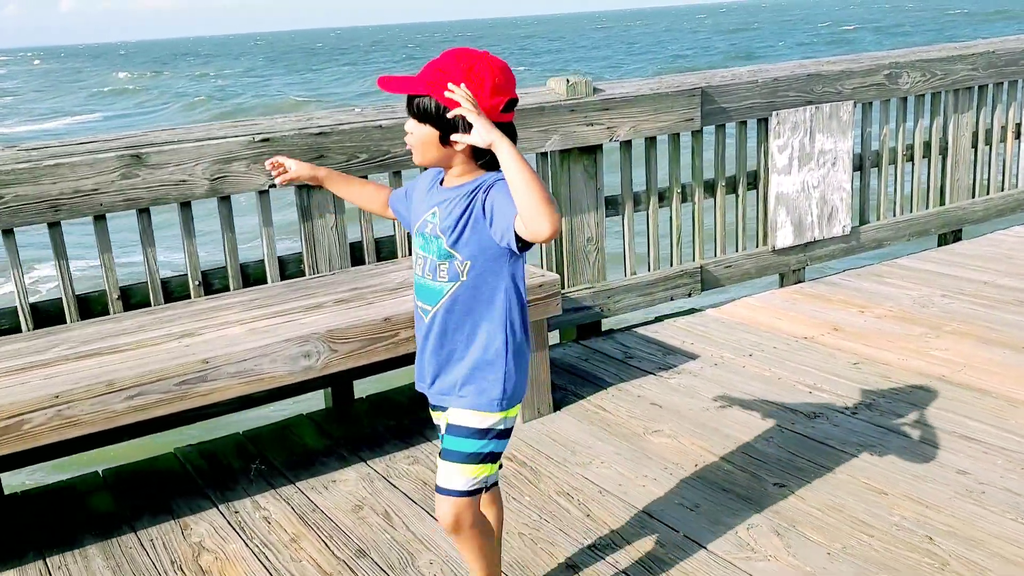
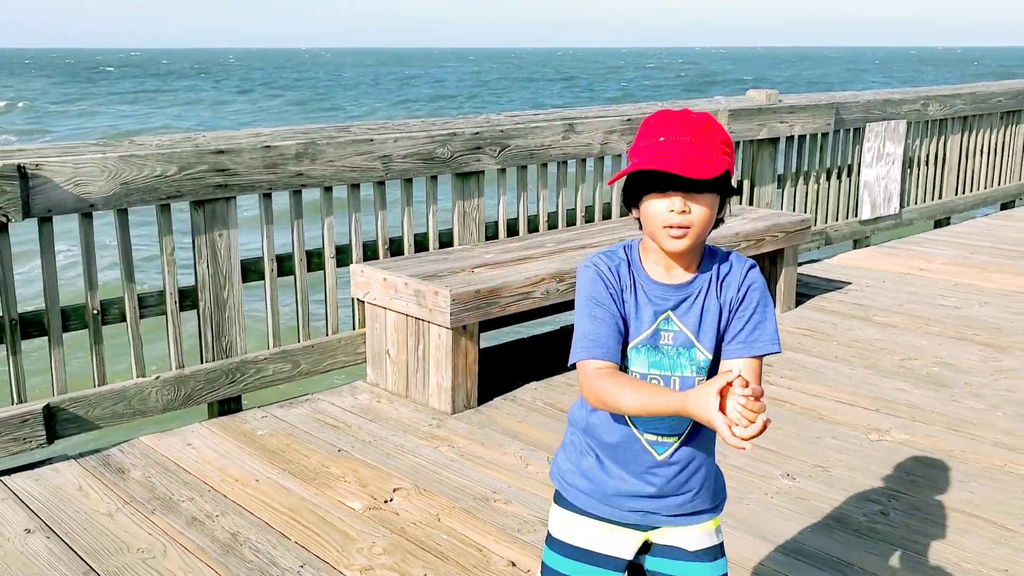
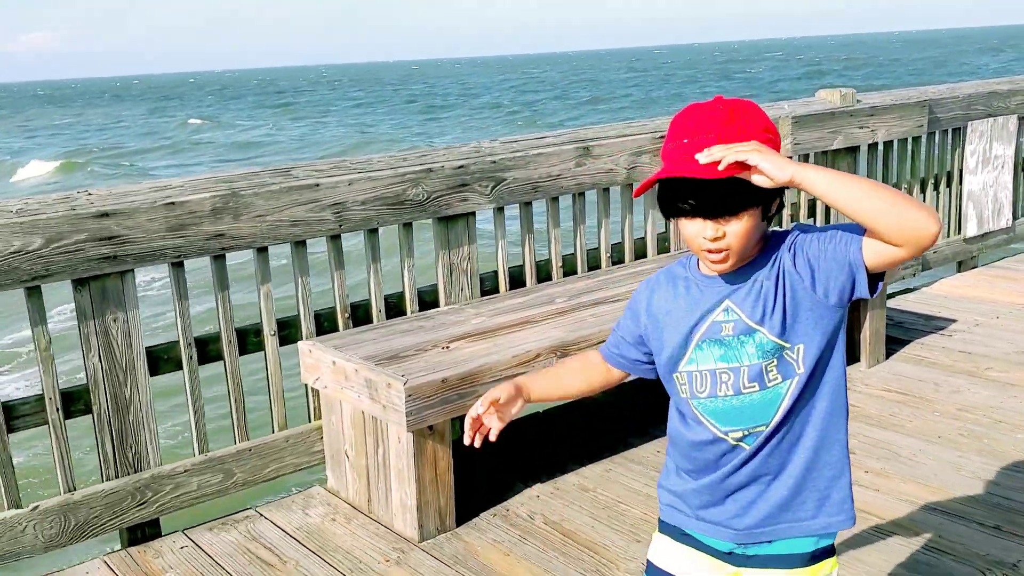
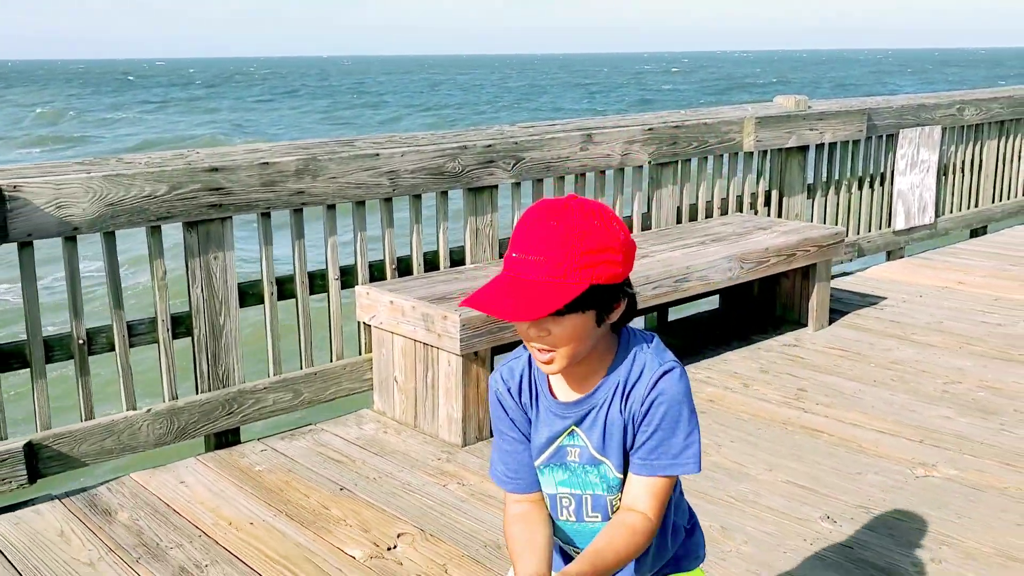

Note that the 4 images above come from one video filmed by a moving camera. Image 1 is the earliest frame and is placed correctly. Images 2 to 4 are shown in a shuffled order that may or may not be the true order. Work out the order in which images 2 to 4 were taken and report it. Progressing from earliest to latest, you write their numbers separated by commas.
3, 4, 2
